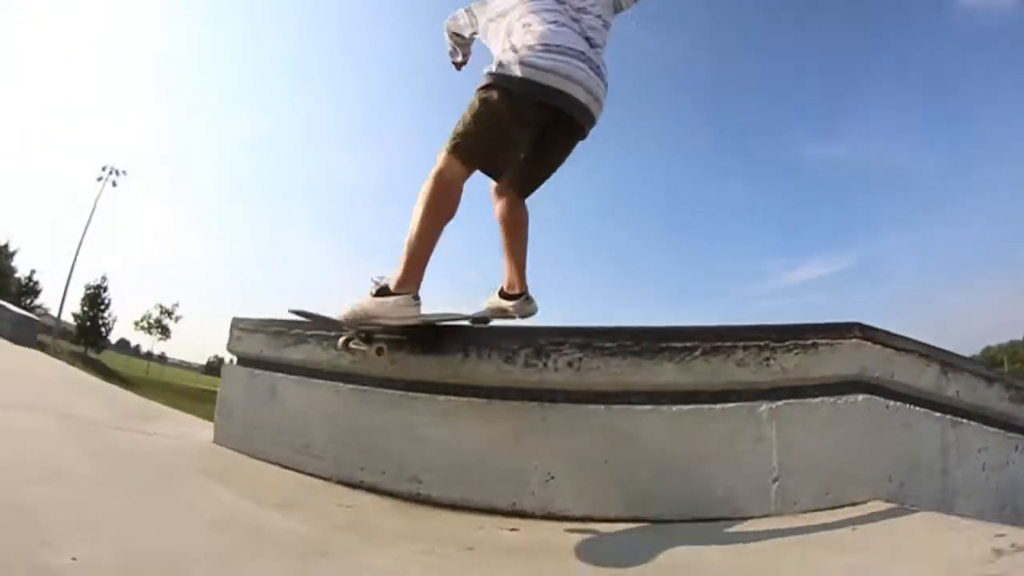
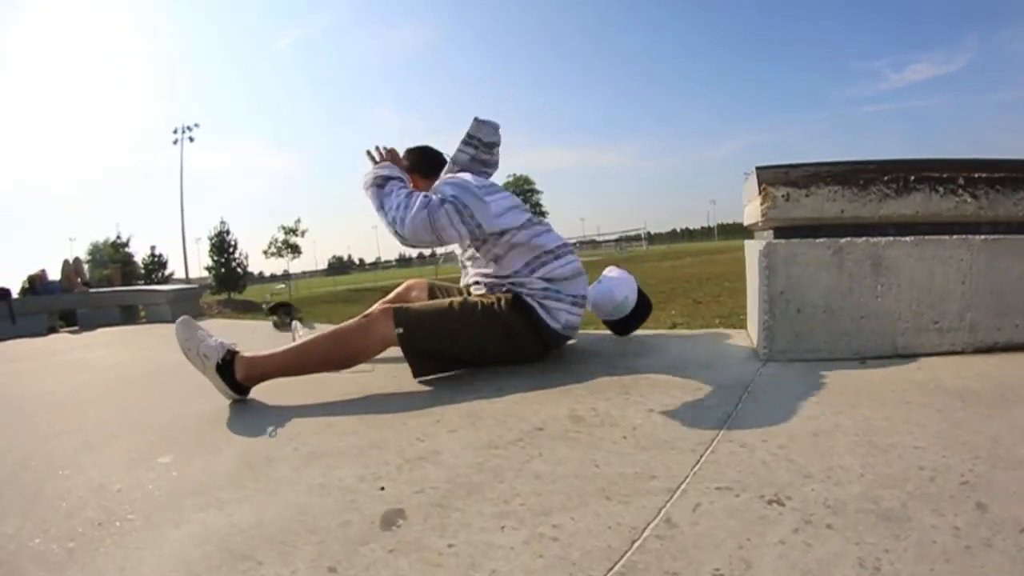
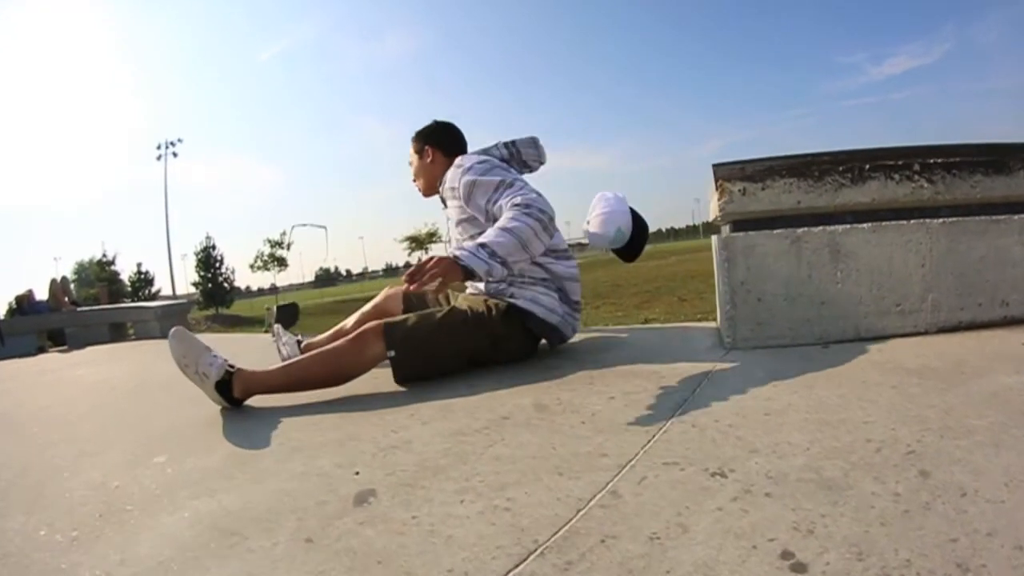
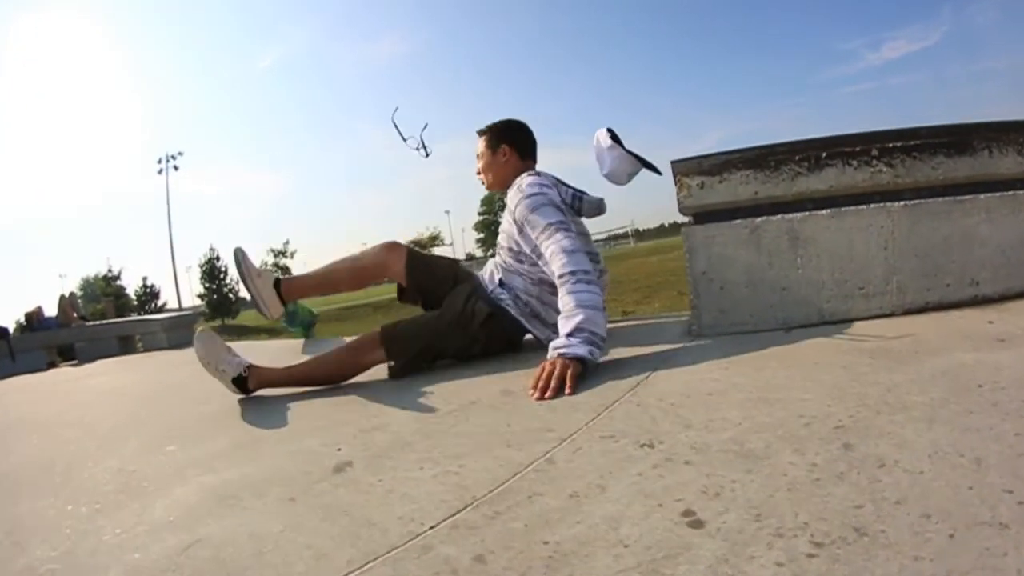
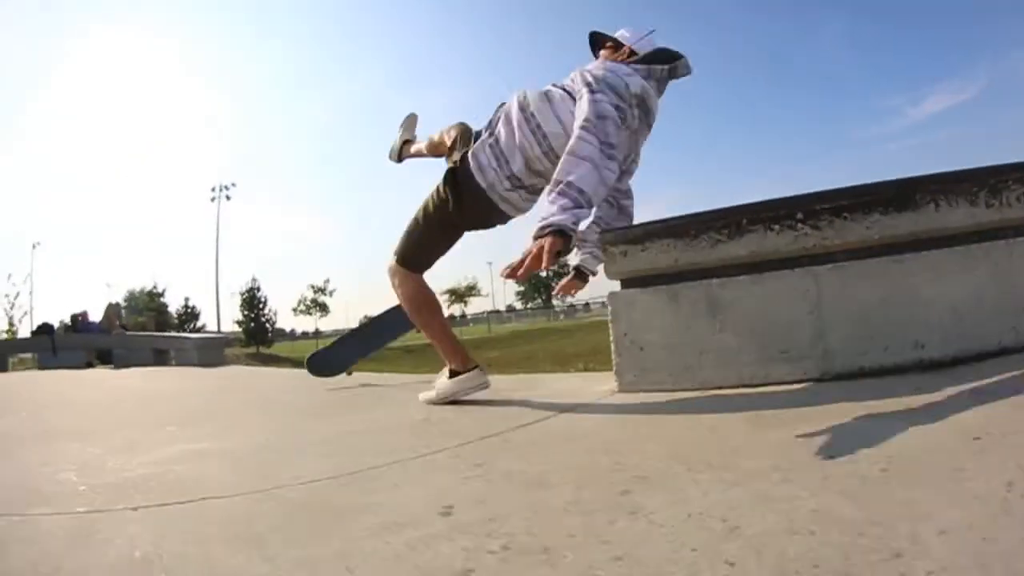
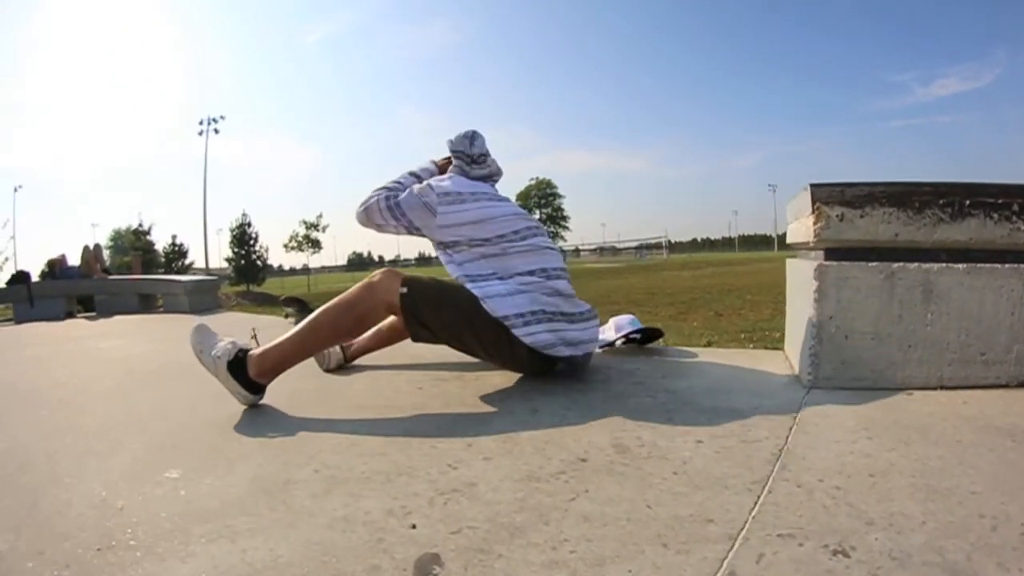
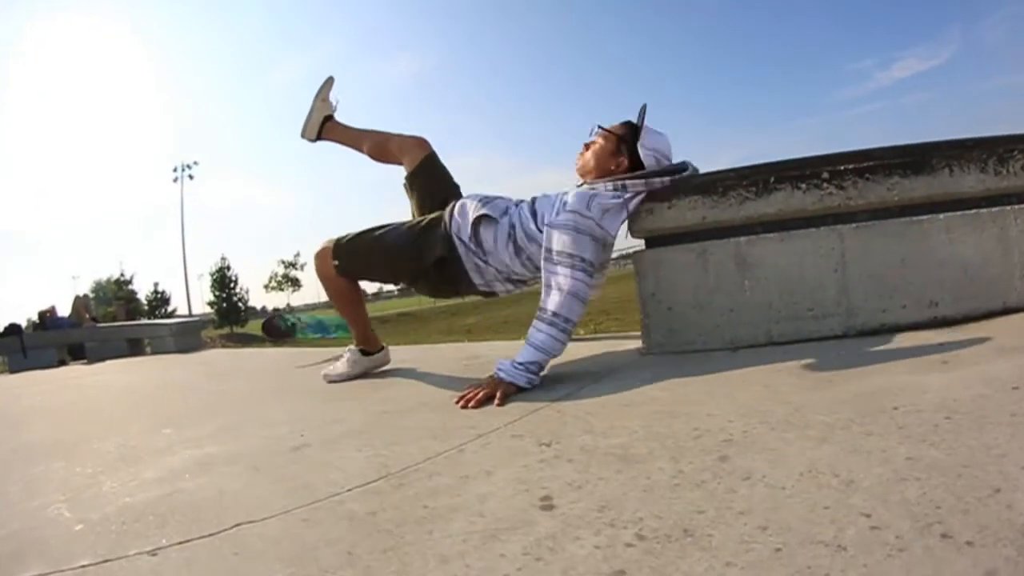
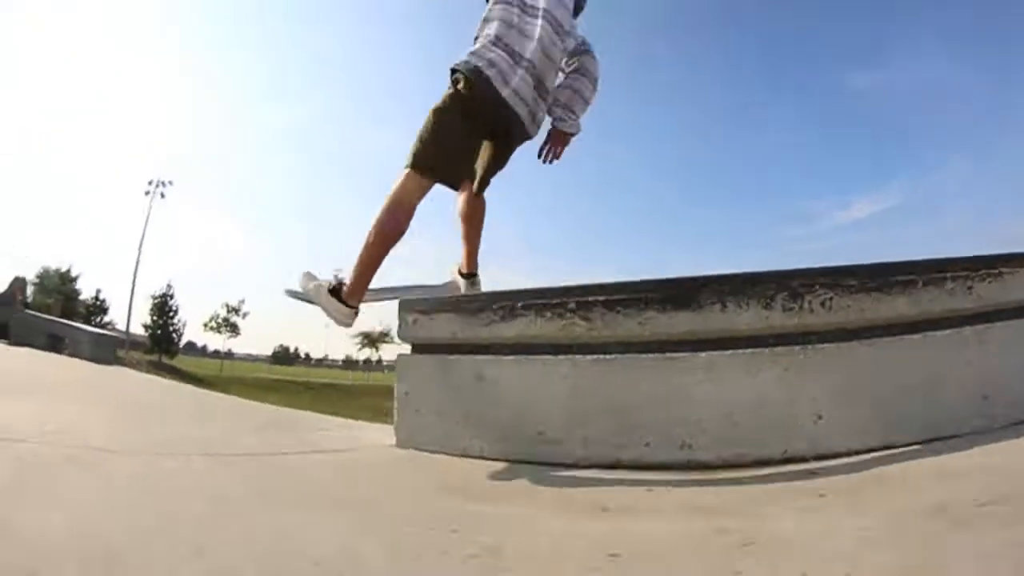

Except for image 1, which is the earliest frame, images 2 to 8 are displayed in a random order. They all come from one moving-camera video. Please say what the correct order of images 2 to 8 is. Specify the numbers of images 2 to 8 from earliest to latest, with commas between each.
8, 5, 7, 4, 3, 2, 6
